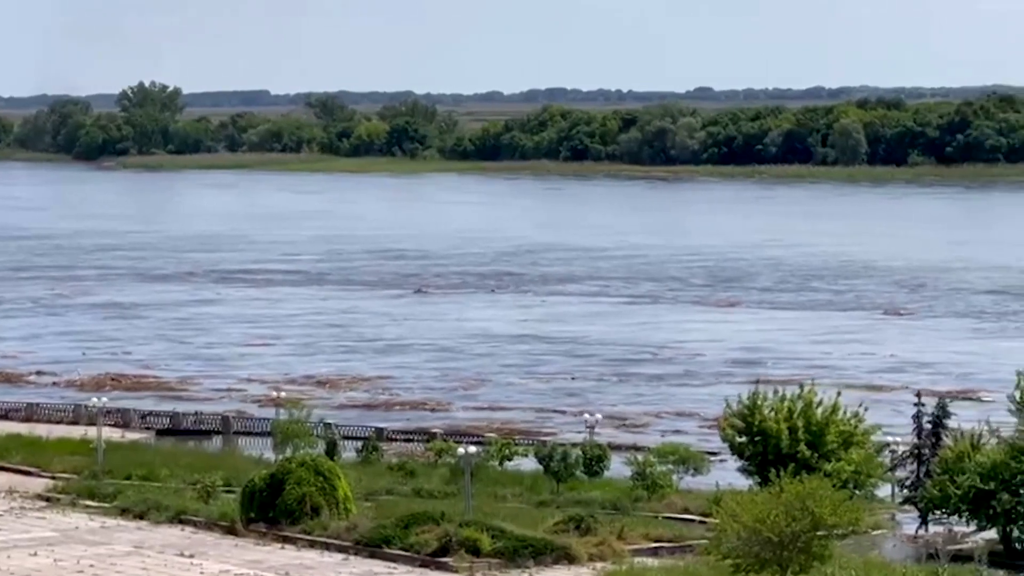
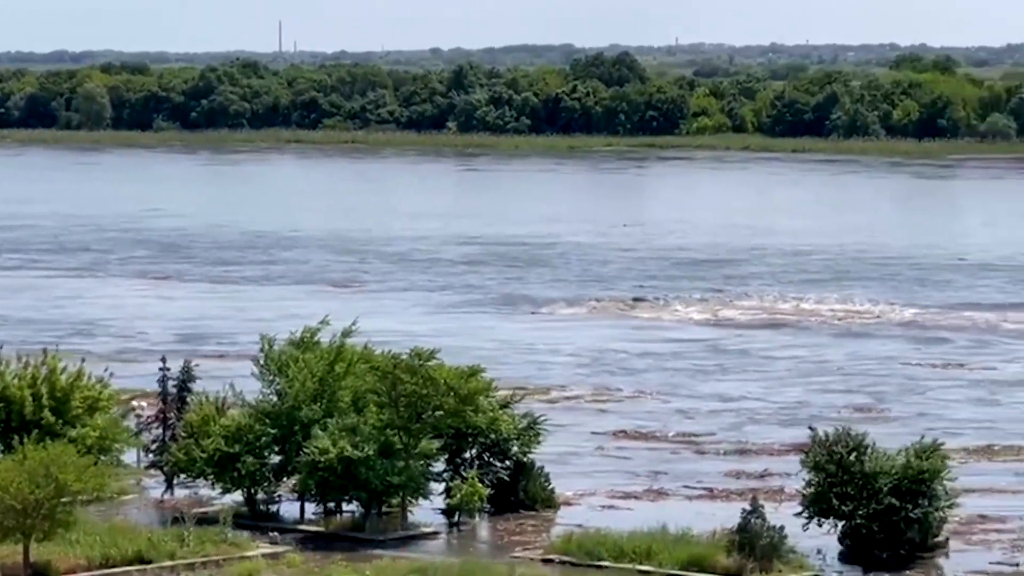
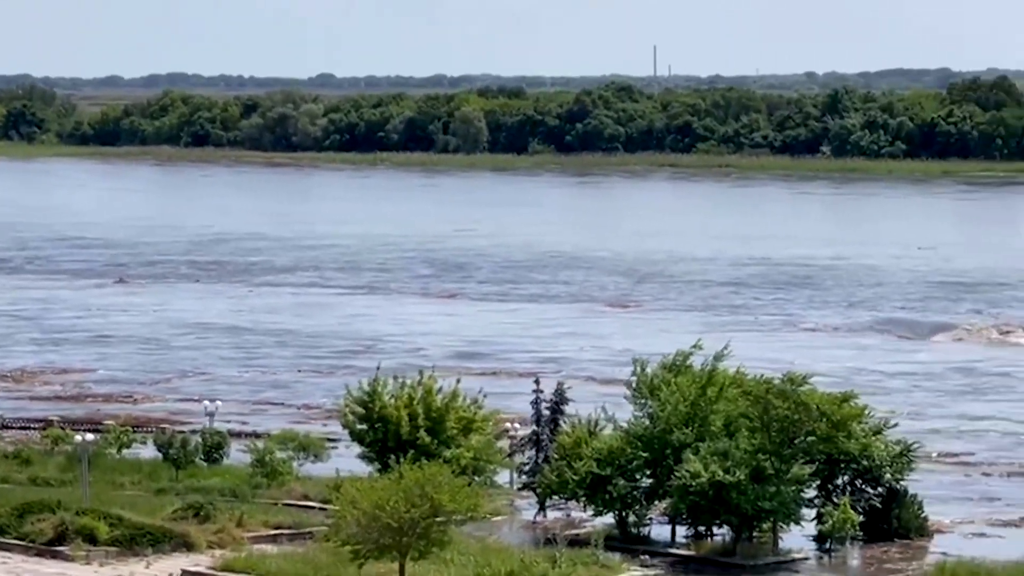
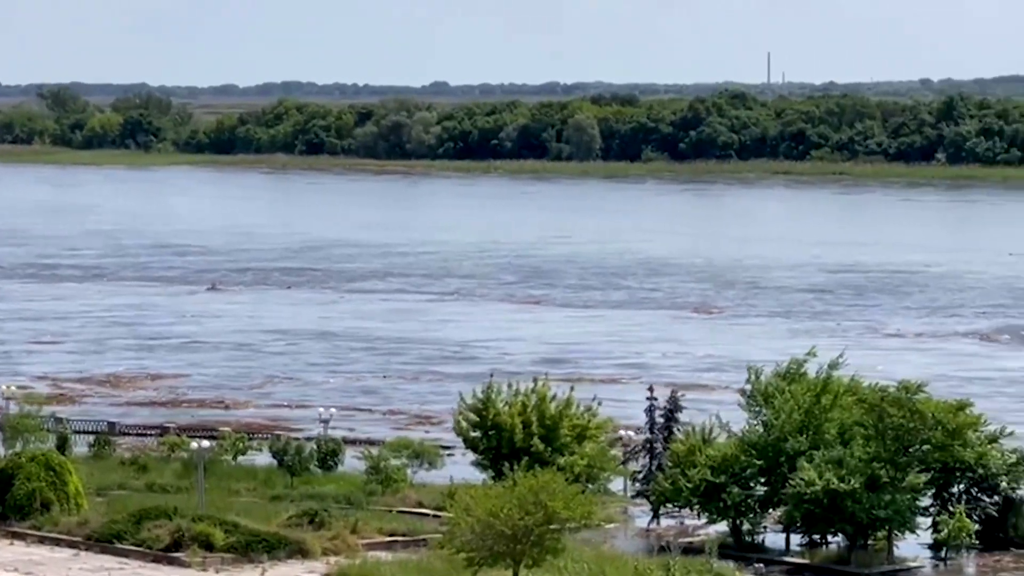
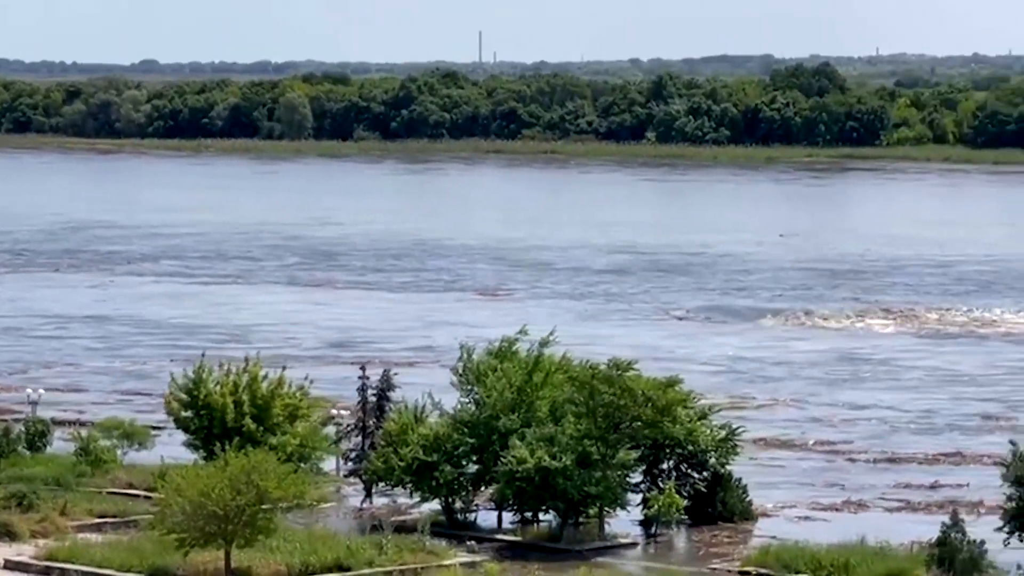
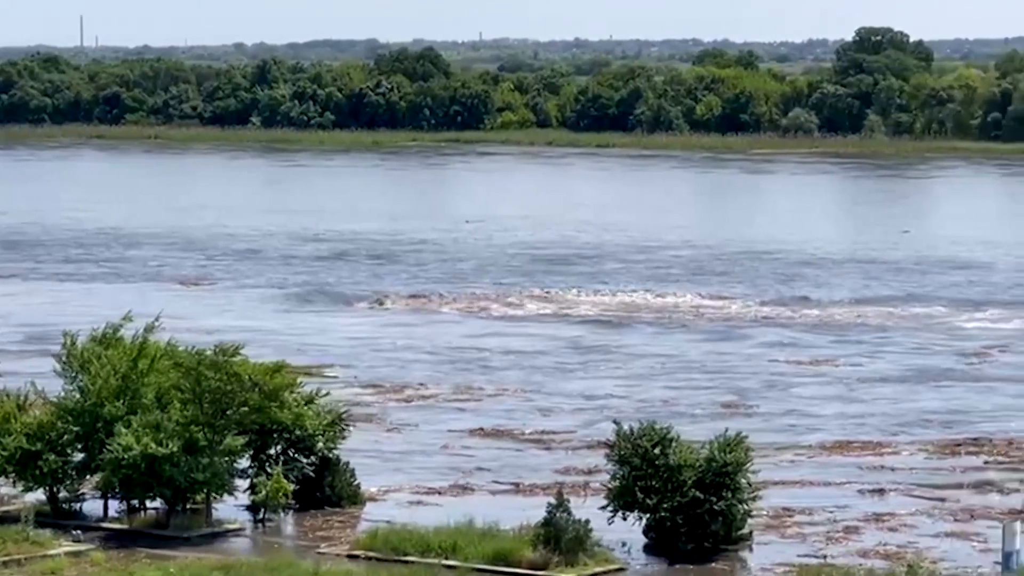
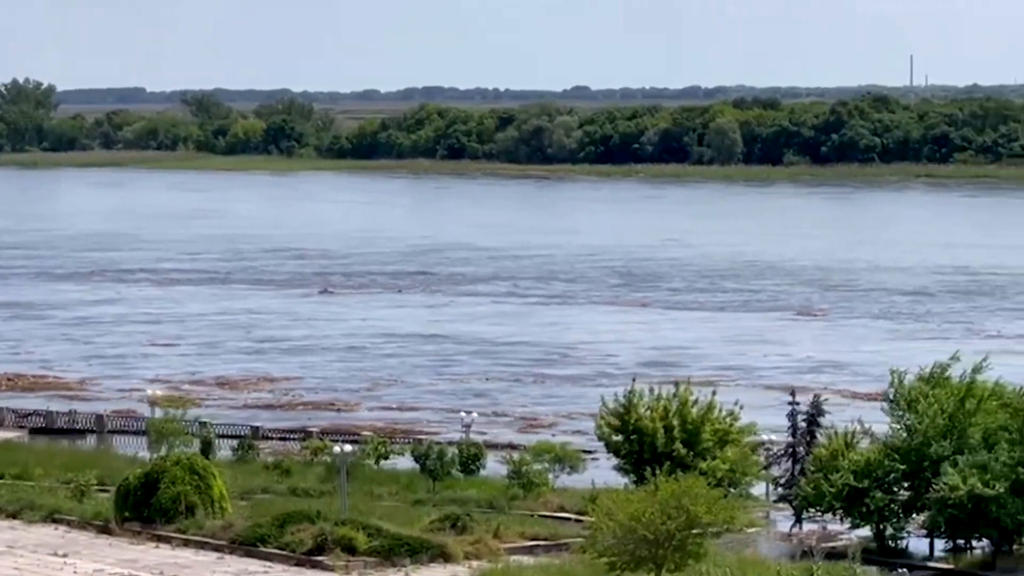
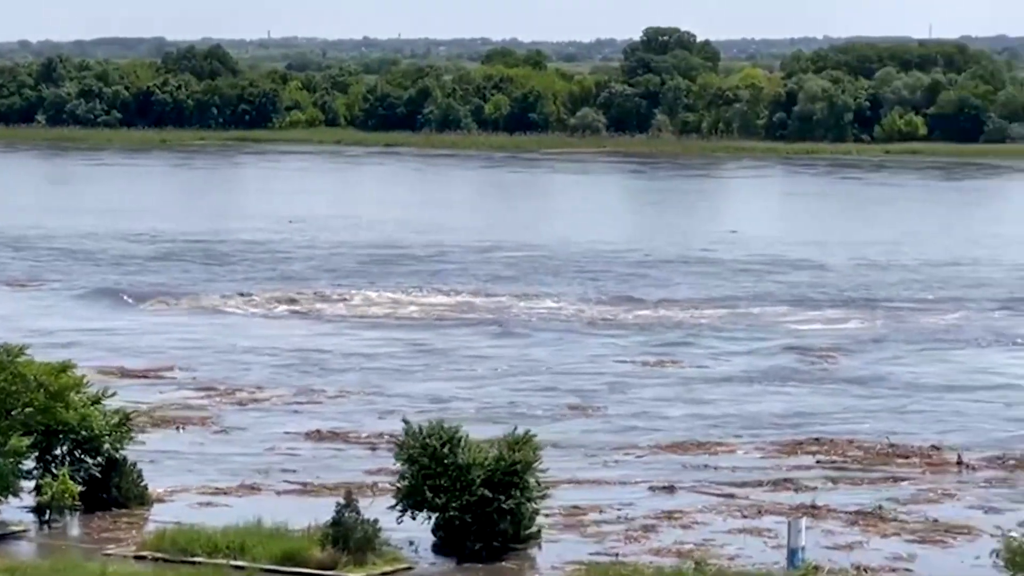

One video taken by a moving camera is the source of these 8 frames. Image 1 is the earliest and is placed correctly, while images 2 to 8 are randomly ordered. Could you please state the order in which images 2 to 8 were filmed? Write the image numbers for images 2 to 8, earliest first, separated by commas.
7, 4, 3, 5, 2, 6, 8
